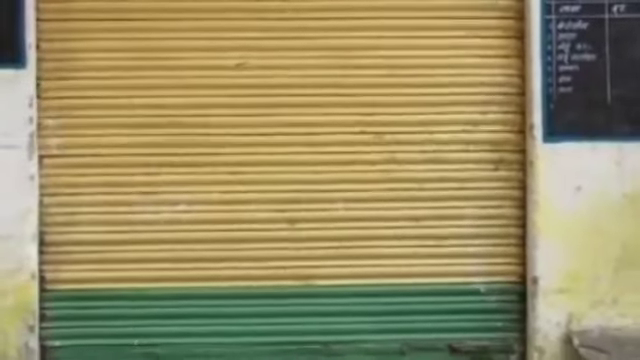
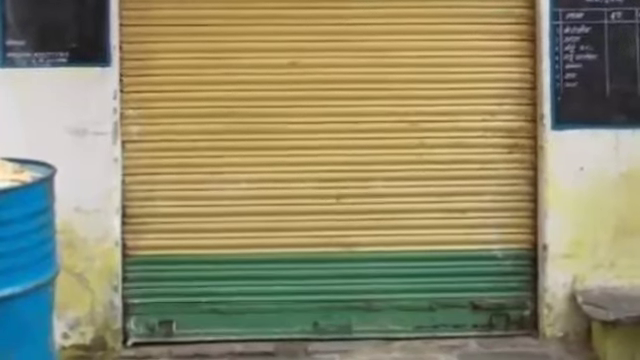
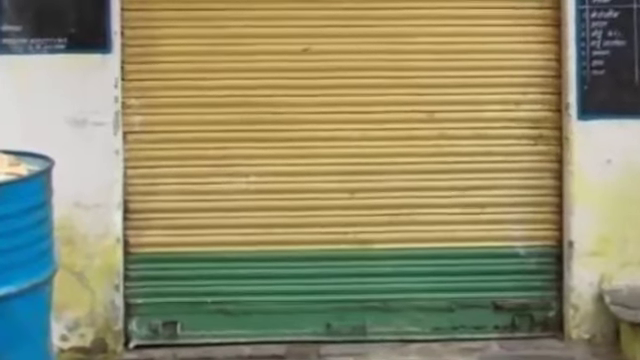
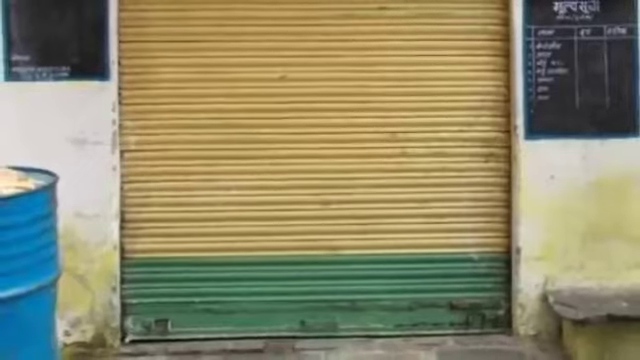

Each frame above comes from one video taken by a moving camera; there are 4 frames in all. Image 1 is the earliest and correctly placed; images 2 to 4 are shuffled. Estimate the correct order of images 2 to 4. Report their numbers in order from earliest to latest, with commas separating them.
4, 2, 3
